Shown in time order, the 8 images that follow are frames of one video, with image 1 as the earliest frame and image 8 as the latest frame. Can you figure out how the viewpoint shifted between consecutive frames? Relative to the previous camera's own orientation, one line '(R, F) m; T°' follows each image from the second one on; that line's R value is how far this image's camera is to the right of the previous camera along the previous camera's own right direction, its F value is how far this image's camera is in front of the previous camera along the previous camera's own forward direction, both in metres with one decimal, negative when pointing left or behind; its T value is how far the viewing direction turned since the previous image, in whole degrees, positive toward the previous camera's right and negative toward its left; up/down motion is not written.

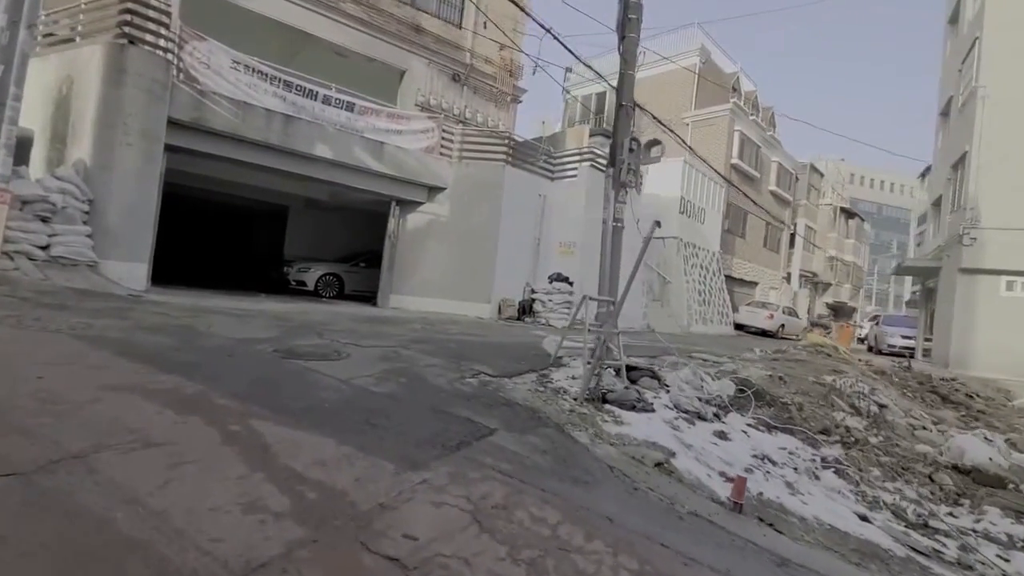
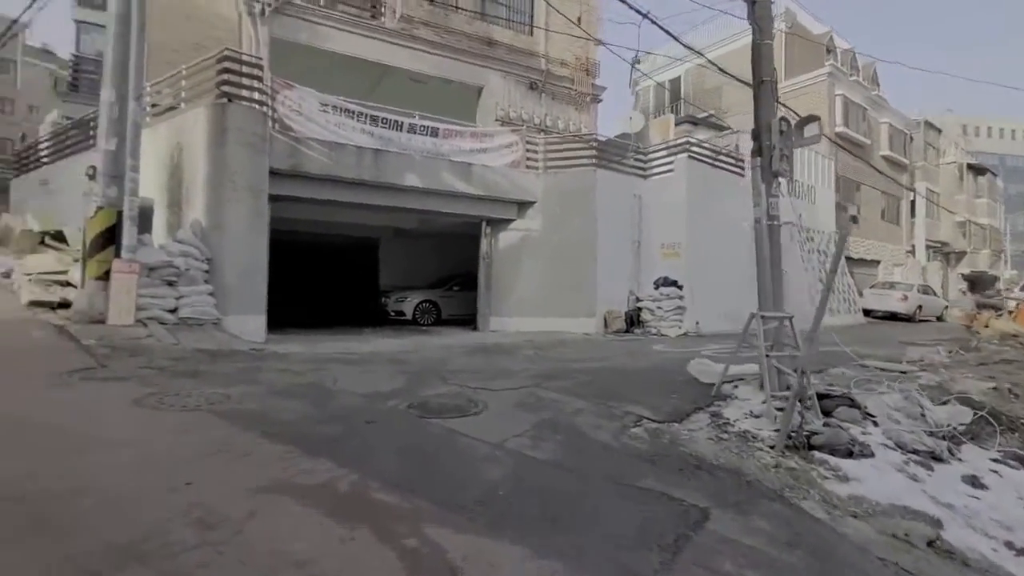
(-0.7, +0.6) m; -9°
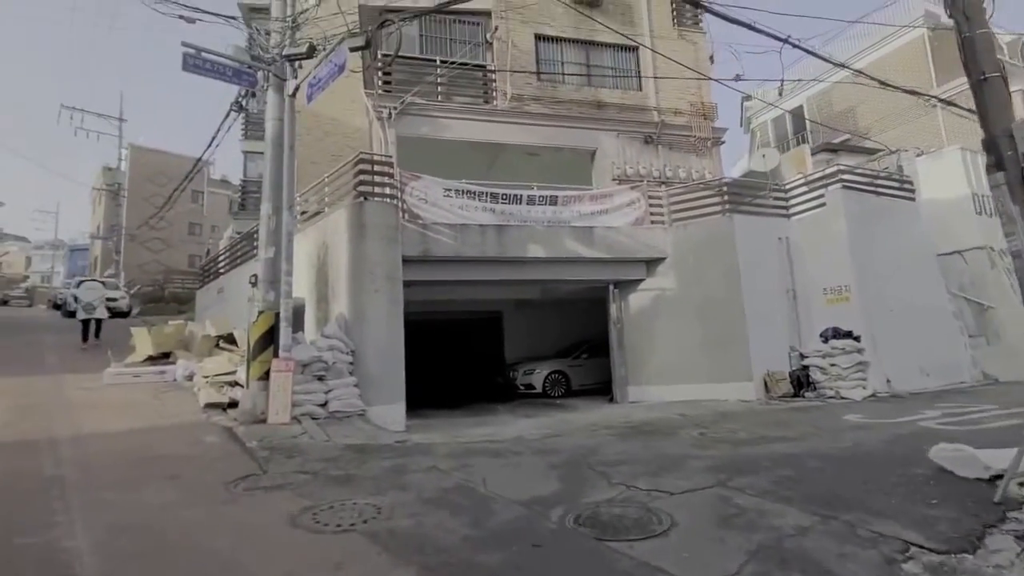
(-0.4, +0.5) m; -13°
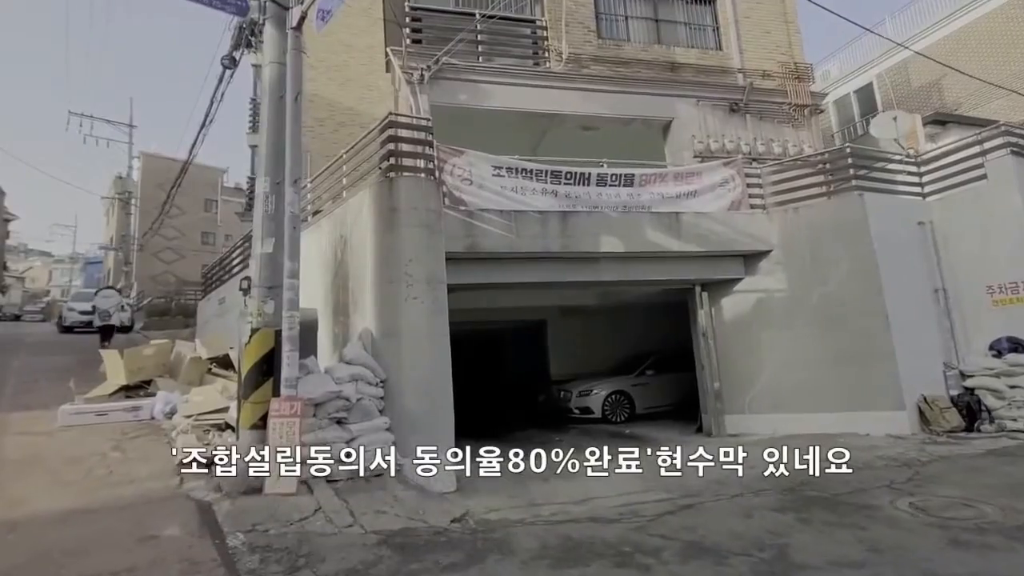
(-0.9, +2.3) m; -2°
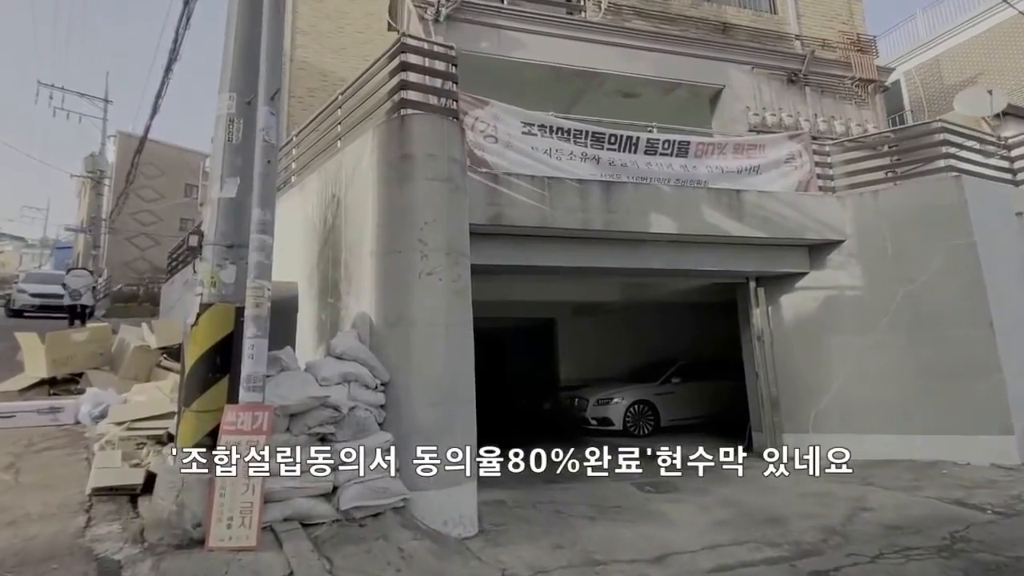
(-0.6, +1.5) m; +2°
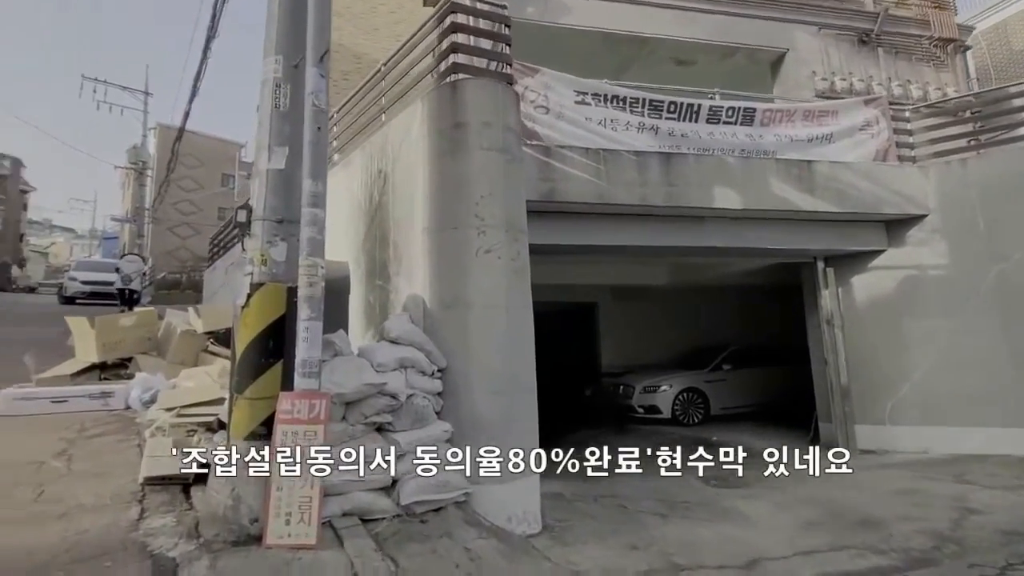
(-0.3, +0.4) m; -3°
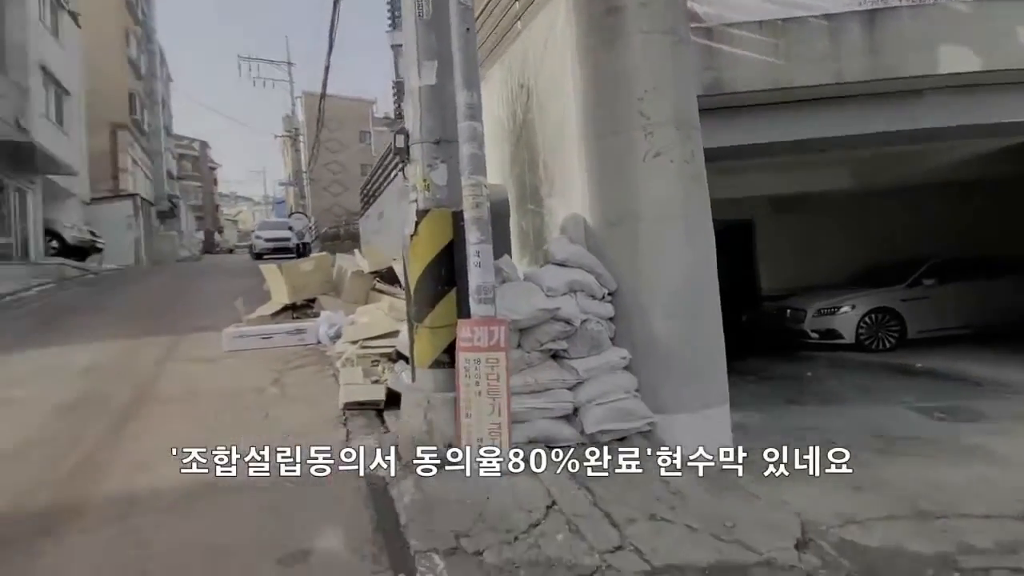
(-0.4, +0.3) m; -15°
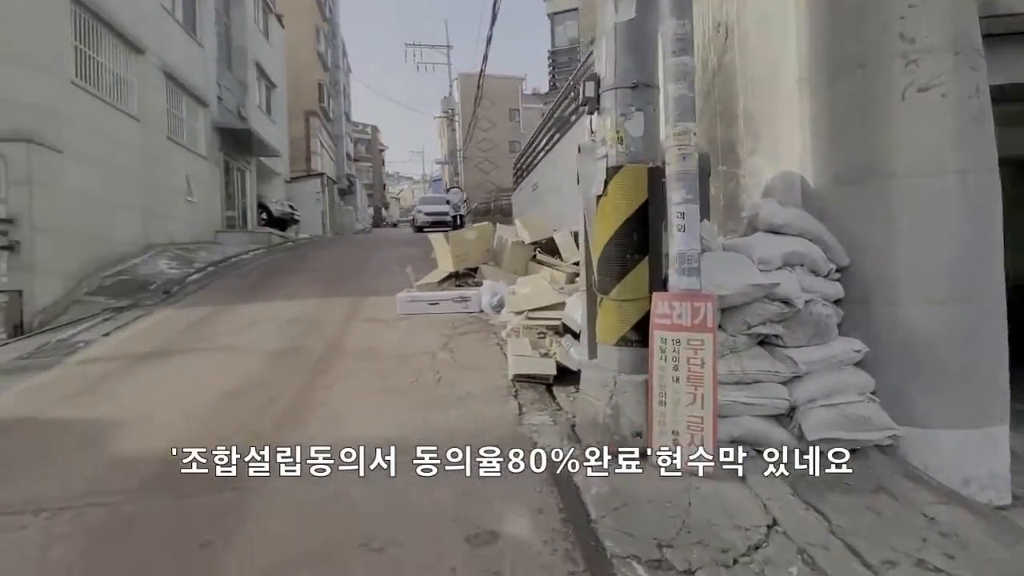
(-0.3, +0.3) m; -16°
